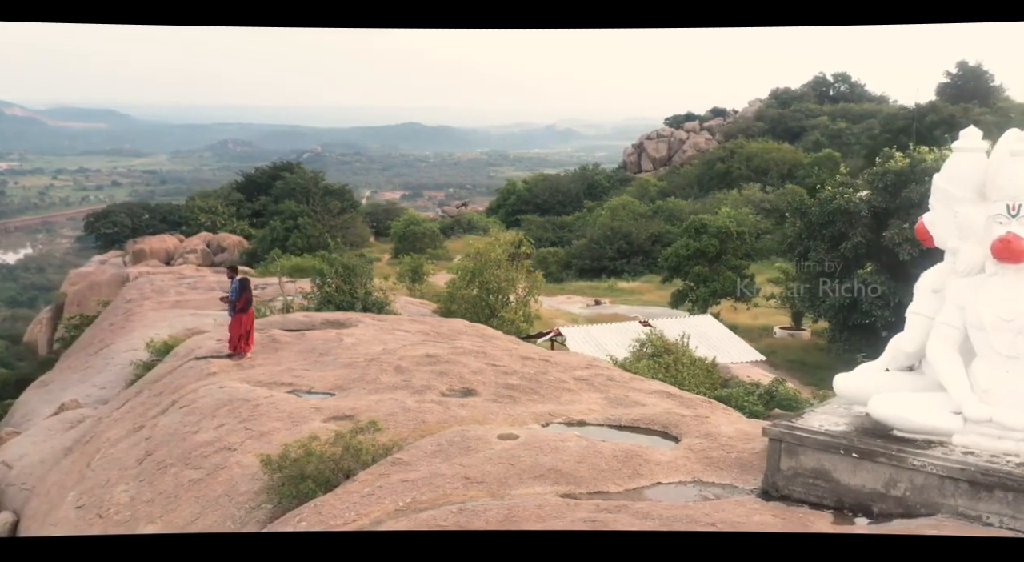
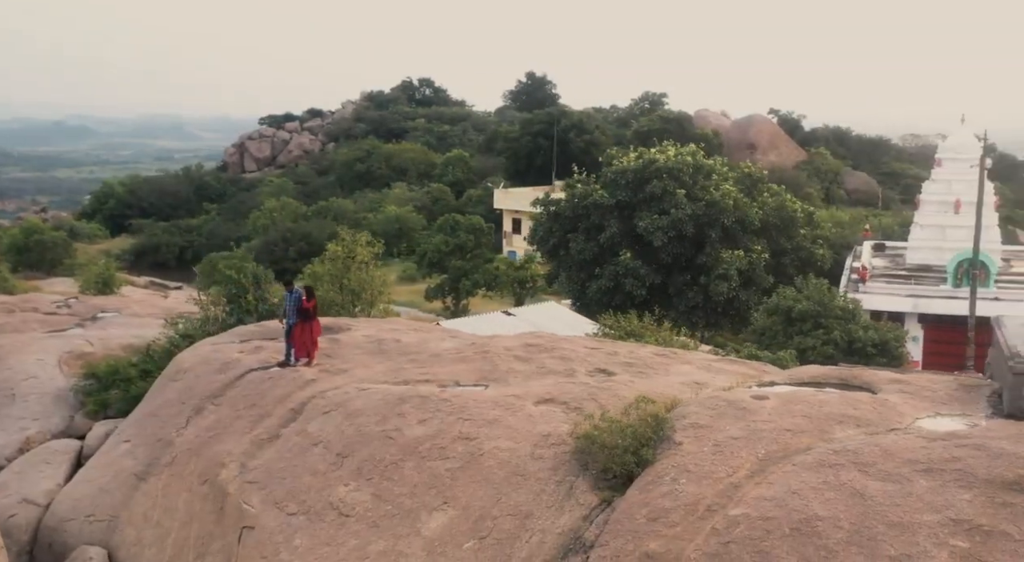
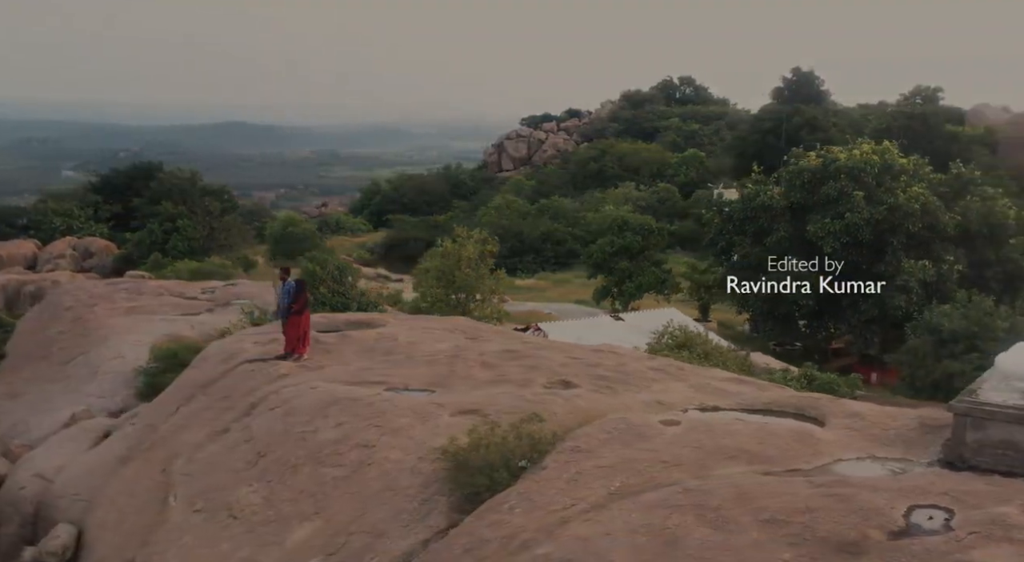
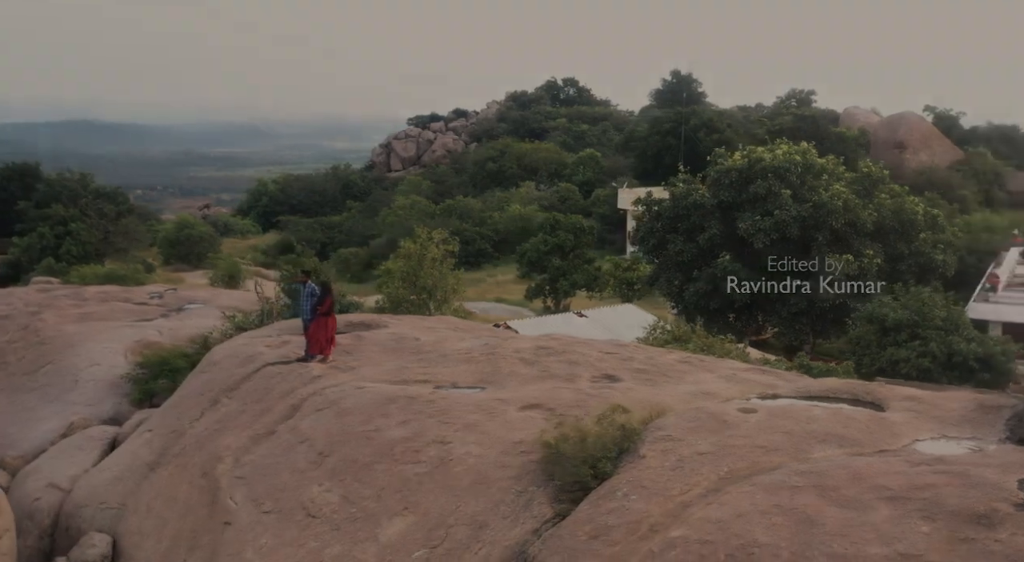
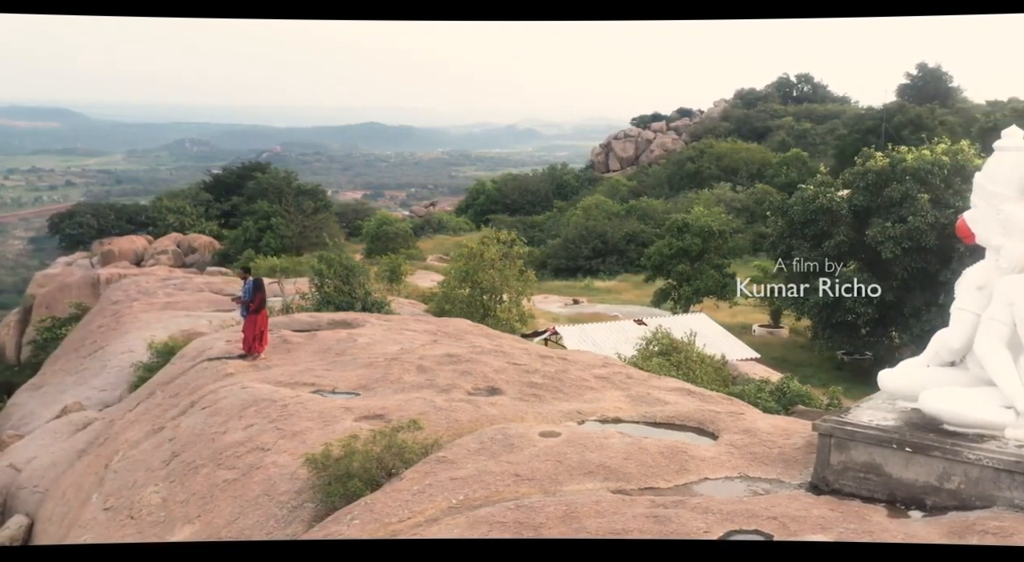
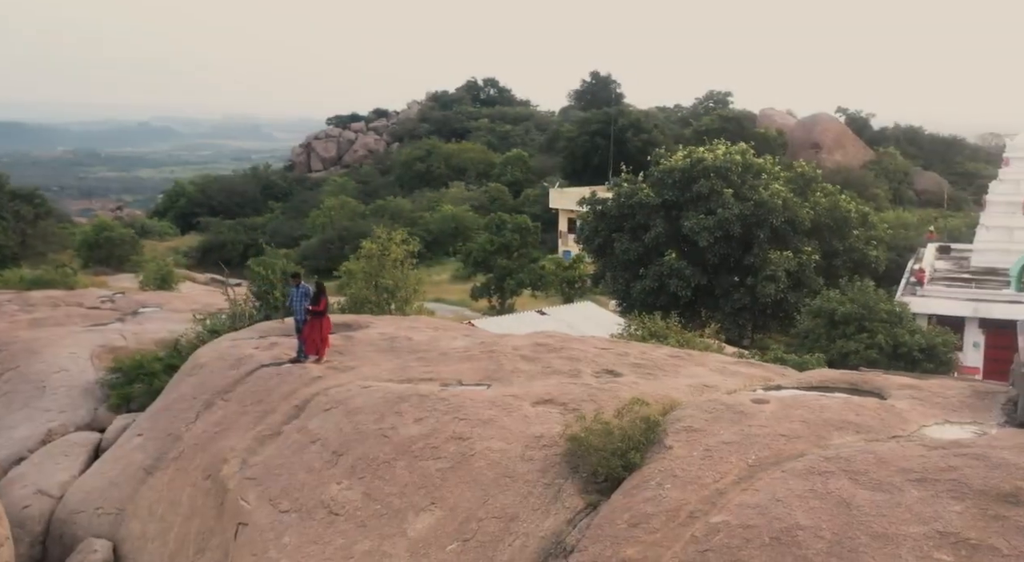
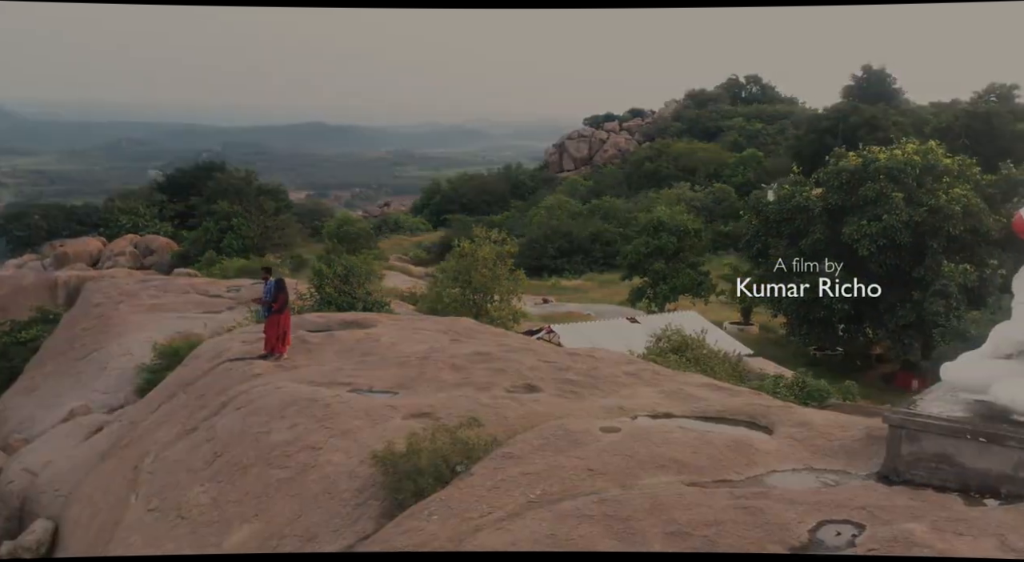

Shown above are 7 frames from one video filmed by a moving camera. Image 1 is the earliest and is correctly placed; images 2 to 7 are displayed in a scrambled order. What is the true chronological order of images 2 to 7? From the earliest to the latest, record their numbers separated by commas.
5, 7, 3, 4, 6, 2
